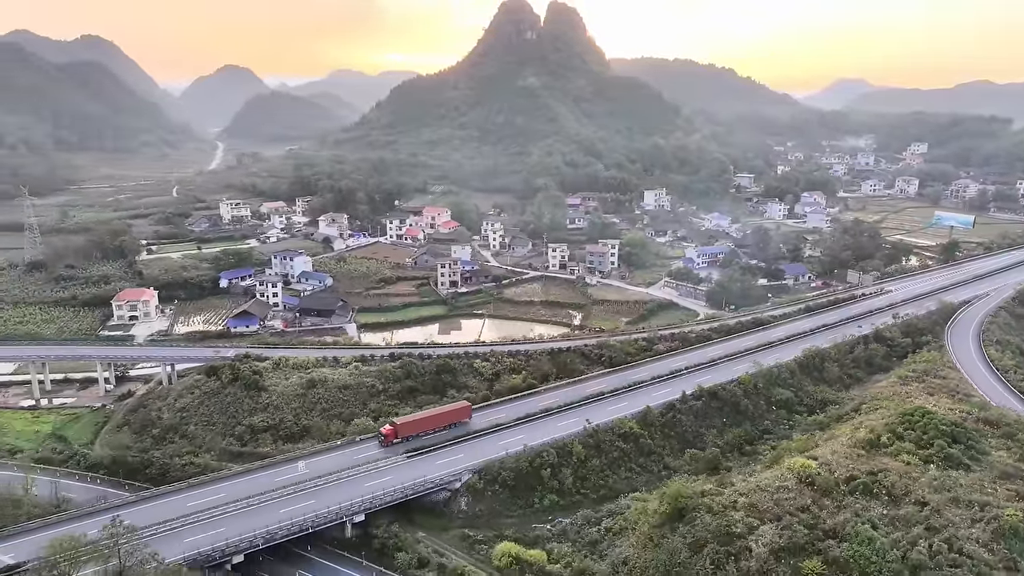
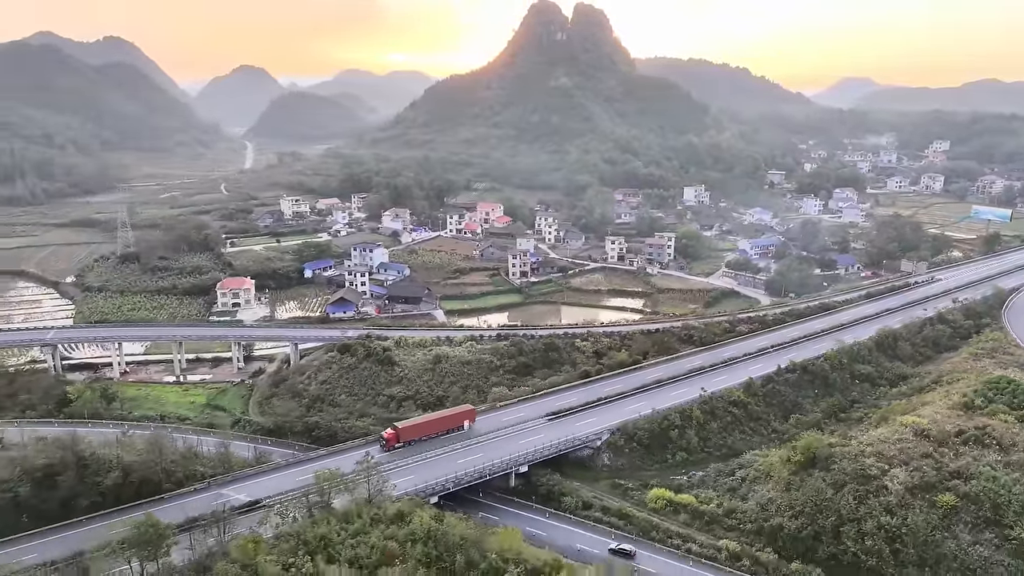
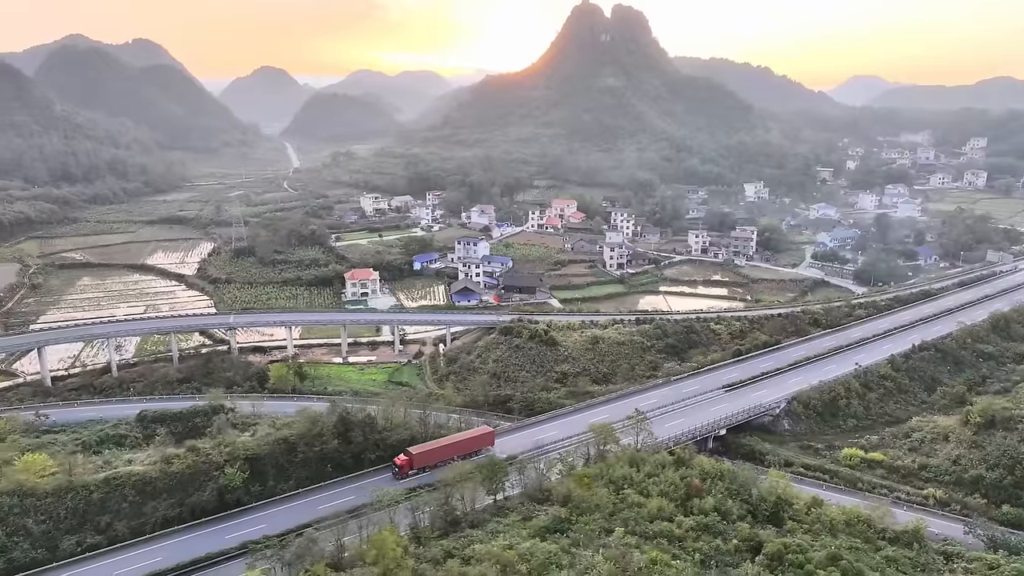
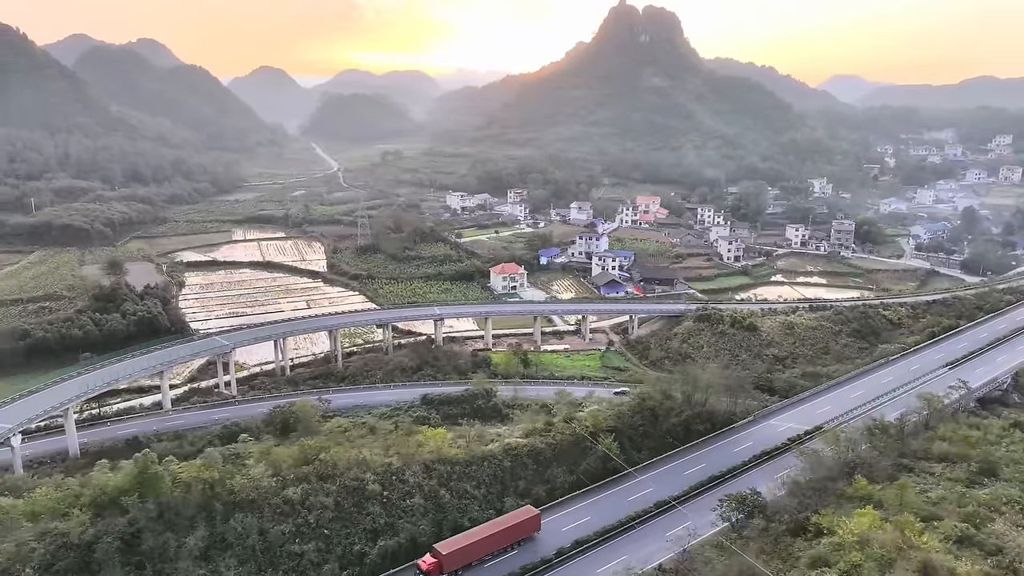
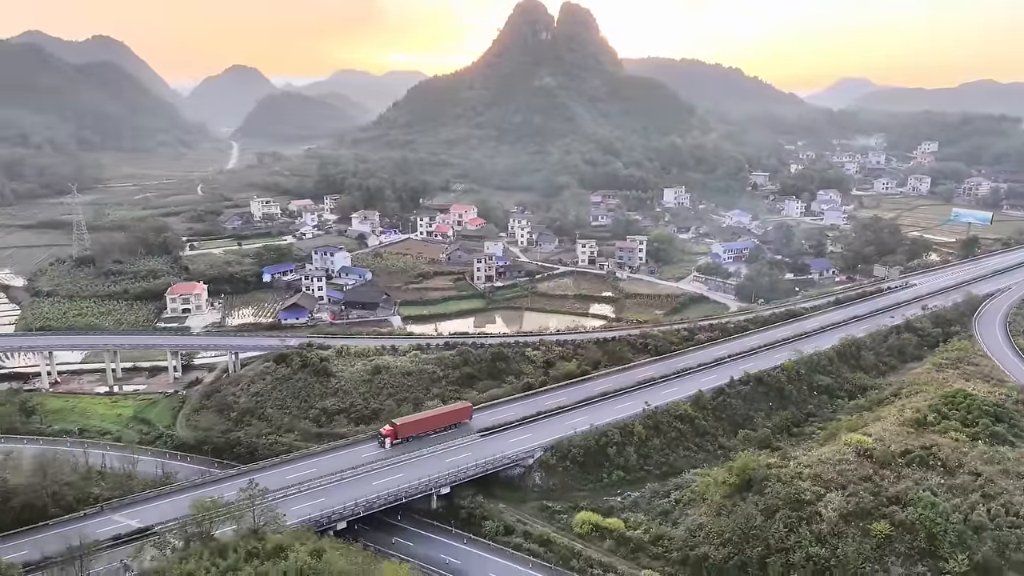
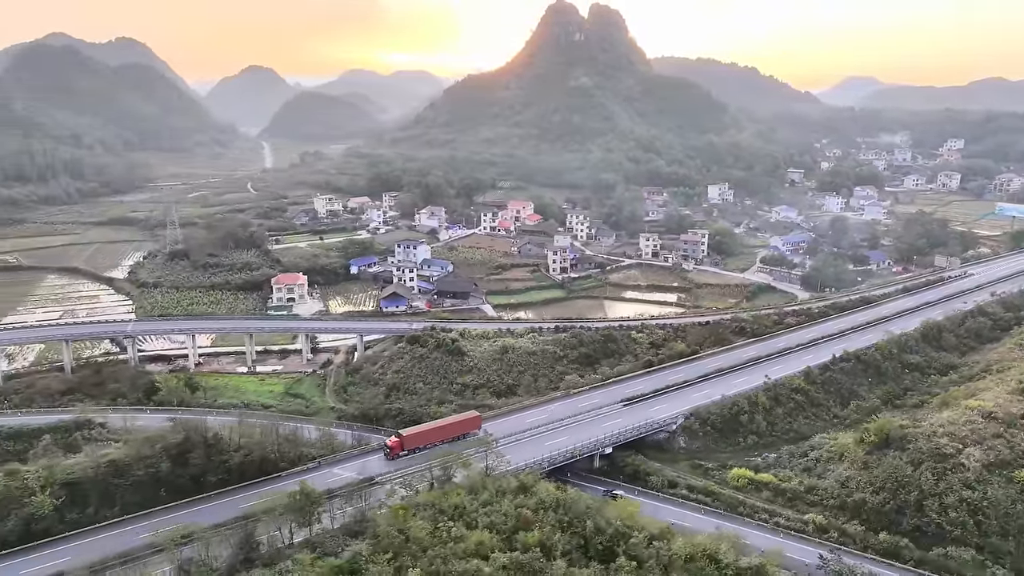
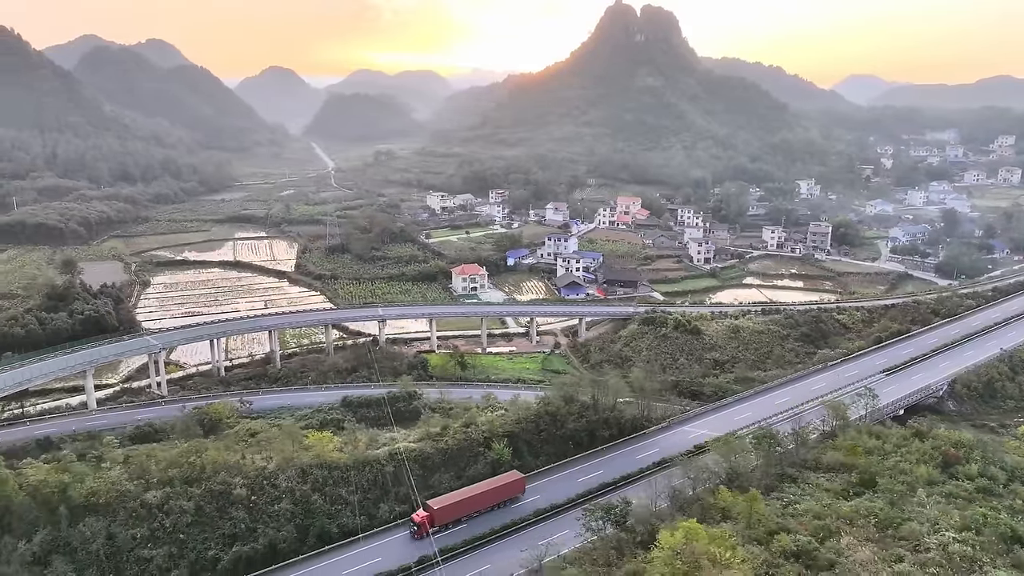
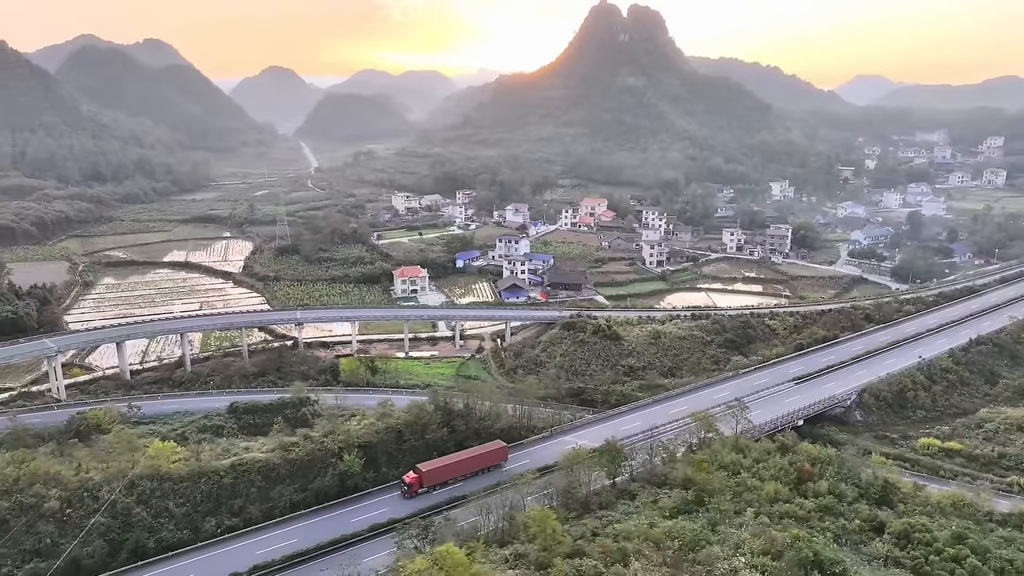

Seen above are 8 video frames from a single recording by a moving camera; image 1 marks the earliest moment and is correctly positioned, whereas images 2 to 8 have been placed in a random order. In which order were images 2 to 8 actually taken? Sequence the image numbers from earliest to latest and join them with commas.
5, 2, 6, 3, 8, 7, 4
